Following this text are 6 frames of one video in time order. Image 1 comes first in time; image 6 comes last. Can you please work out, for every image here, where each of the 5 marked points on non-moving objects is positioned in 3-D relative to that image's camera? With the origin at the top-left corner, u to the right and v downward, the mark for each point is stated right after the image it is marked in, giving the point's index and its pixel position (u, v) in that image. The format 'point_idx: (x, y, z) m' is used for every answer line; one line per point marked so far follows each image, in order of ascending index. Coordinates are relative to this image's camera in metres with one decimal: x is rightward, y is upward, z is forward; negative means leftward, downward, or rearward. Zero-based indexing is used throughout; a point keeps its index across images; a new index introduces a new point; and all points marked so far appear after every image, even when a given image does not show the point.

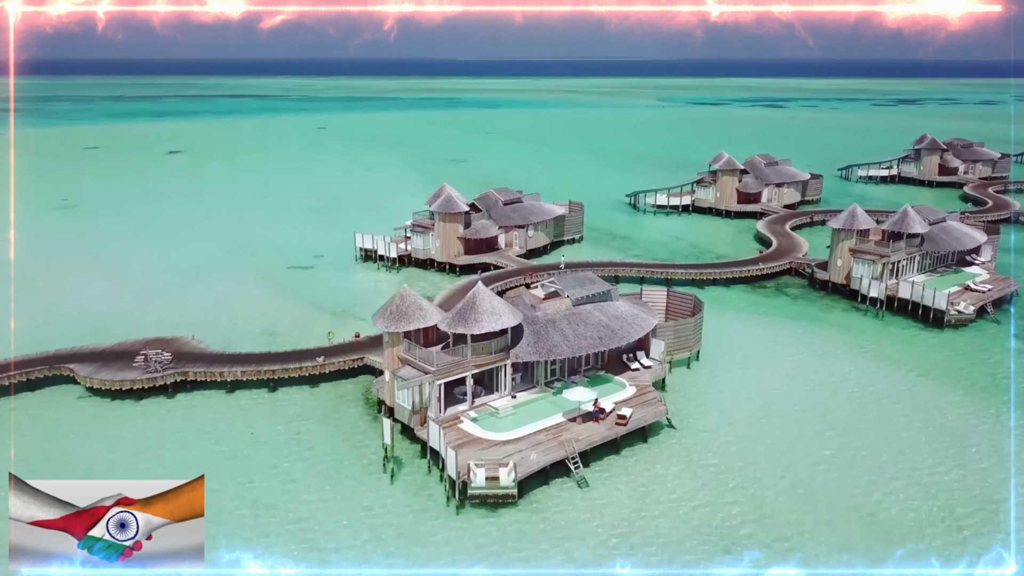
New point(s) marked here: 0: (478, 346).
0: (-0.9, -1.4, +18.4) m
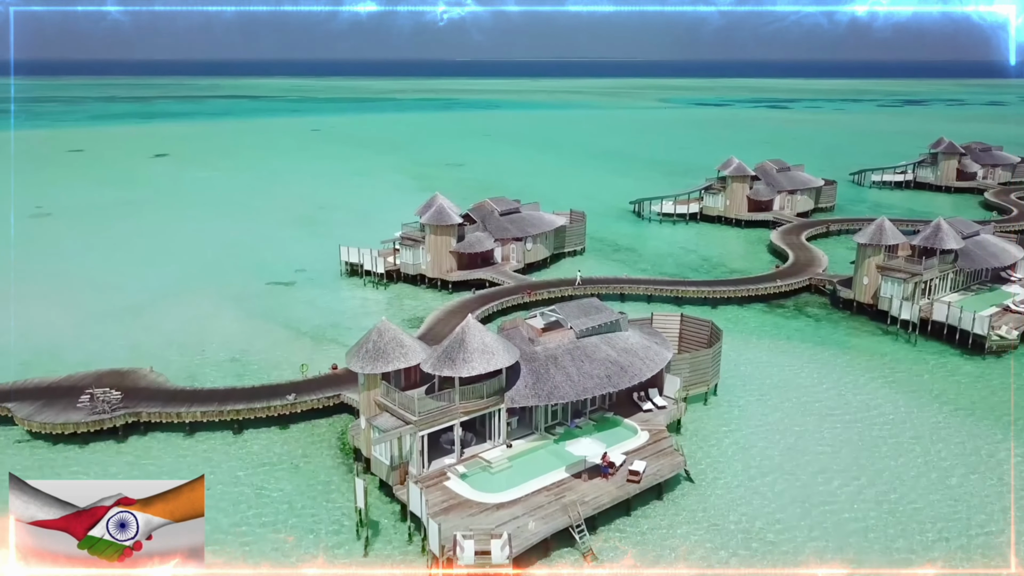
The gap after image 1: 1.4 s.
0: (-1.0, -2.2, +16.0) m
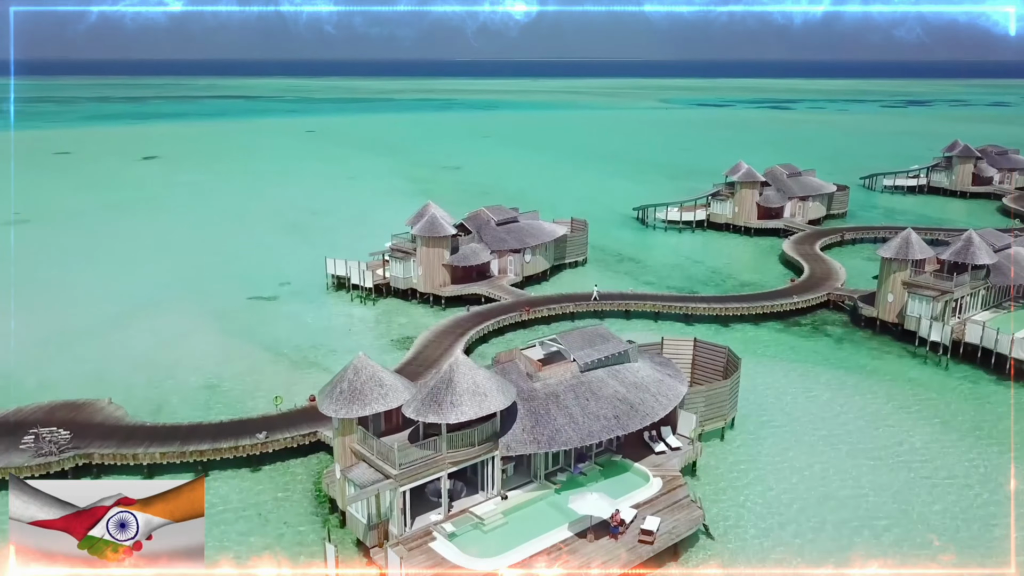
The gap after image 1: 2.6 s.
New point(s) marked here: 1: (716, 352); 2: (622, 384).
0: (-1.1, -2.8, +14.0) m
1: (+5.4, -1.7, +19.7) m
2: (+2.4, -2.1, +16.2) m
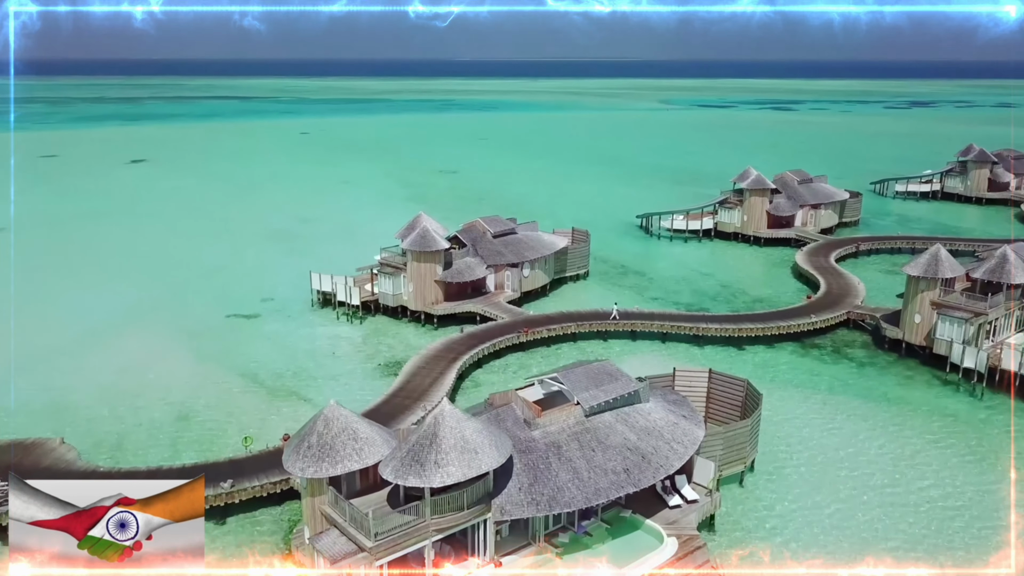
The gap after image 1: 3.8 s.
0: (-1.2, -3.4, +12.1) m
1: (+5.3, -2.3, +17.8) m
2: (+2.3, -2.7, +14.3) m
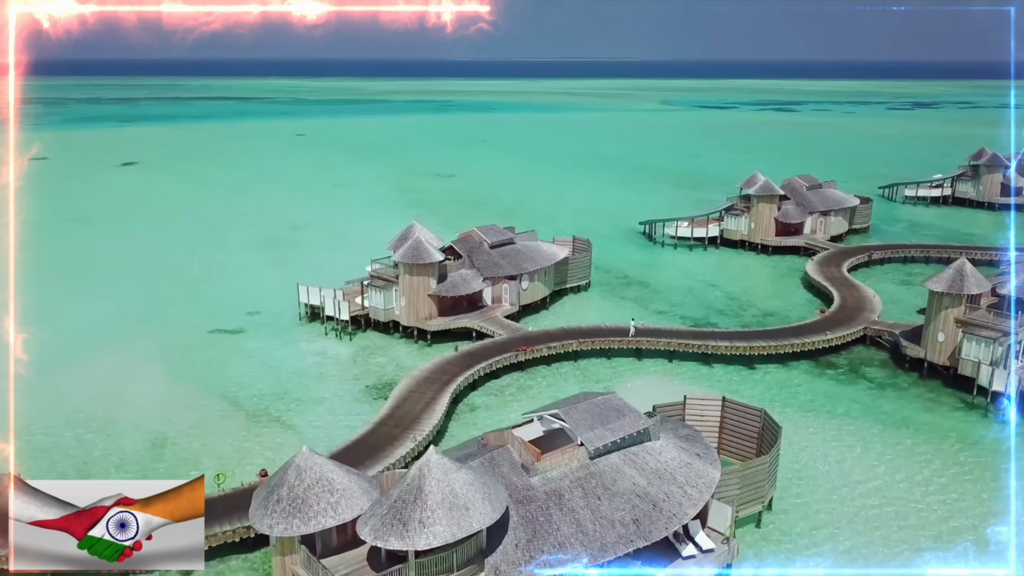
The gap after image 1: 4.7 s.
0: (-1.2, -3.9, +10.7) m
1: (+5.2, -2.8, +16.4) m
2: (+2.2, -3.2, +12.9) m
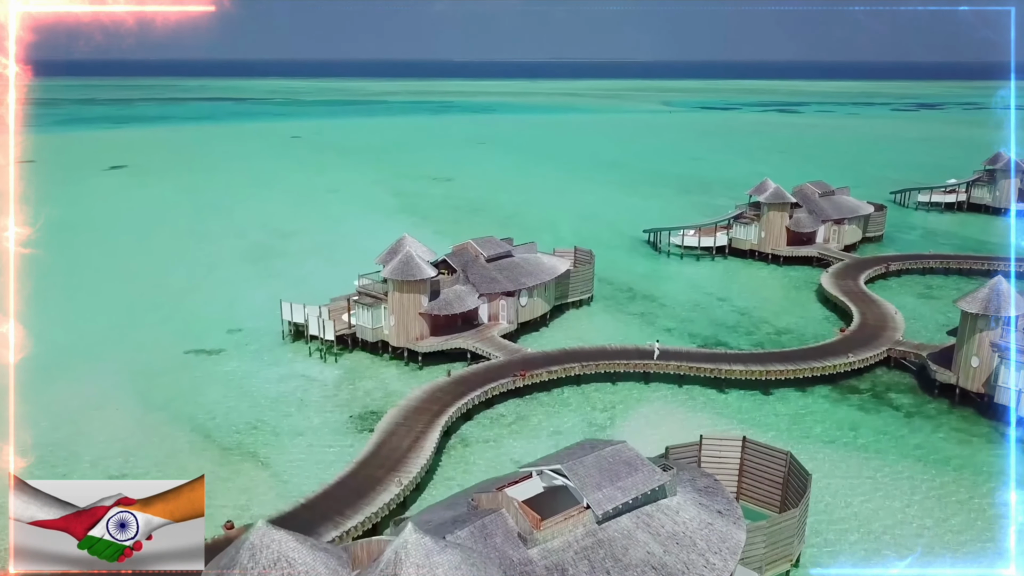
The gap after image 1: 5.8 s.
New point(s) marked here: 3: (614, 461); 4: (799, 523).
0: (-1.3, -4.5, +8.9) m
1: (+5.2, -3.4, +14.7) m
2: (+2.2, -3.8, +11.2) m
3: (+1.6, -2.7, +11.9) m
4: (+5.3, -4.3, +13.7) m
